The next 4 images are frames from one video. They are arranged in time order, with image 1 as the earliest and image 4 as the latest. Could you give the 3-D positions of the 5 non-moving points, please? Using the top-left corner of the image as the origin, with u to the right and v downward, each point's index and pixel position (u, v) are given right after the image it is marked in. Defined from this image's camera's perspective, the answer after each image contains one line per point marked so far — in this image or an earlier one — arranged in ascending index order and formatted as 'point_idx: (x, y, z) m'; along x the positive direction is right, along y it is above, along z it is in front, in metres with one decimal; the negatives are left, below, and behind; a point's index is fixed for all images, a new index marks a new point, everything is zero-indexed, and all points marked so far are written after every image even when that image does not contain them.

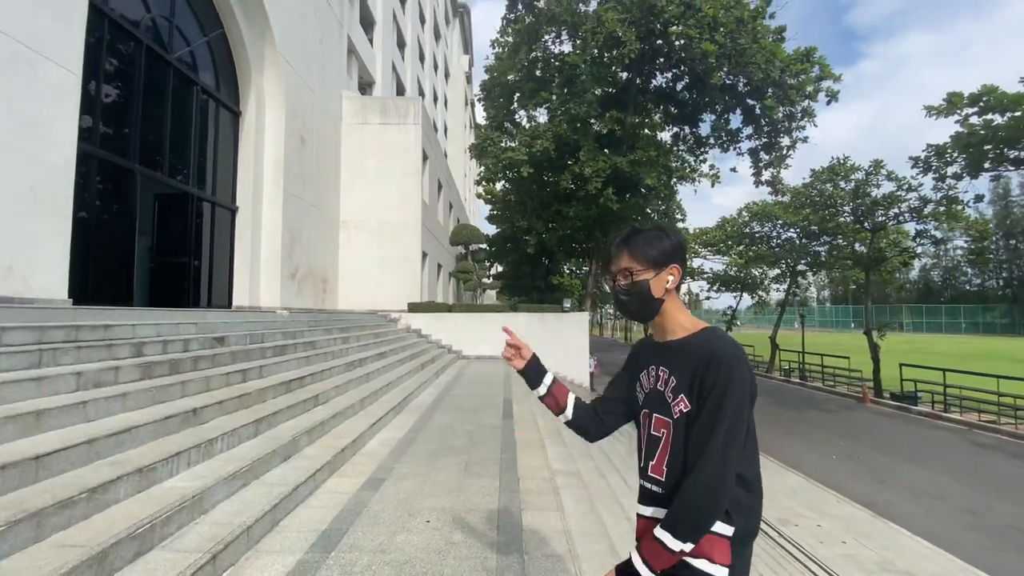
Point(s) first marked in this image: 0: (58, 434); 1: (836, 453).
0: (-2.5, -0.8, +2.7) m
1: (+7.0, -3.5, +10.4) m
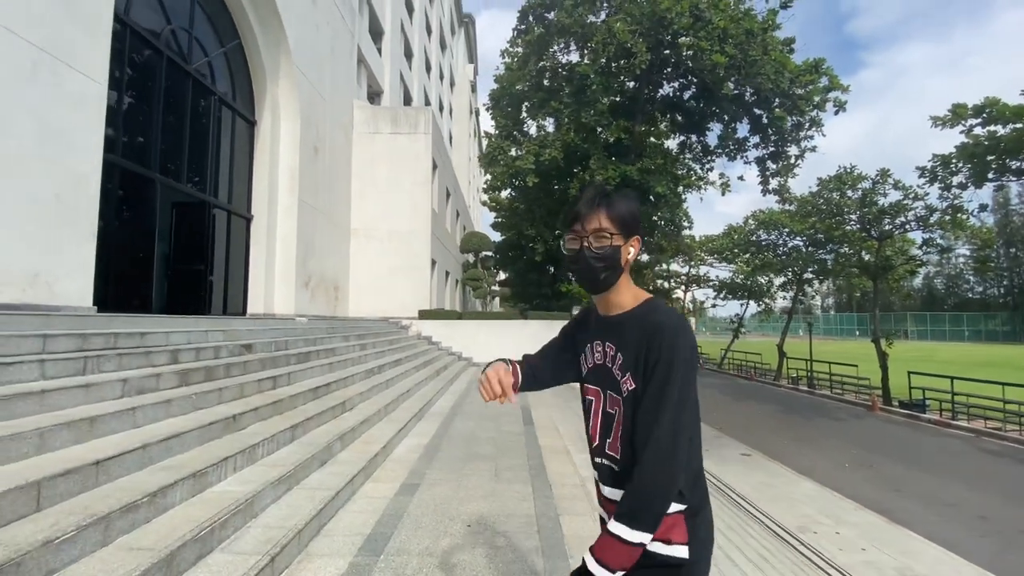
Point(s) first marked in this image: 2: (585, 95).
0: (-2.3, -0.9, +2.8) m
1: (+7.2, -3.7, +10.4) m
2: (+2.2, +5.8, +14.5) m
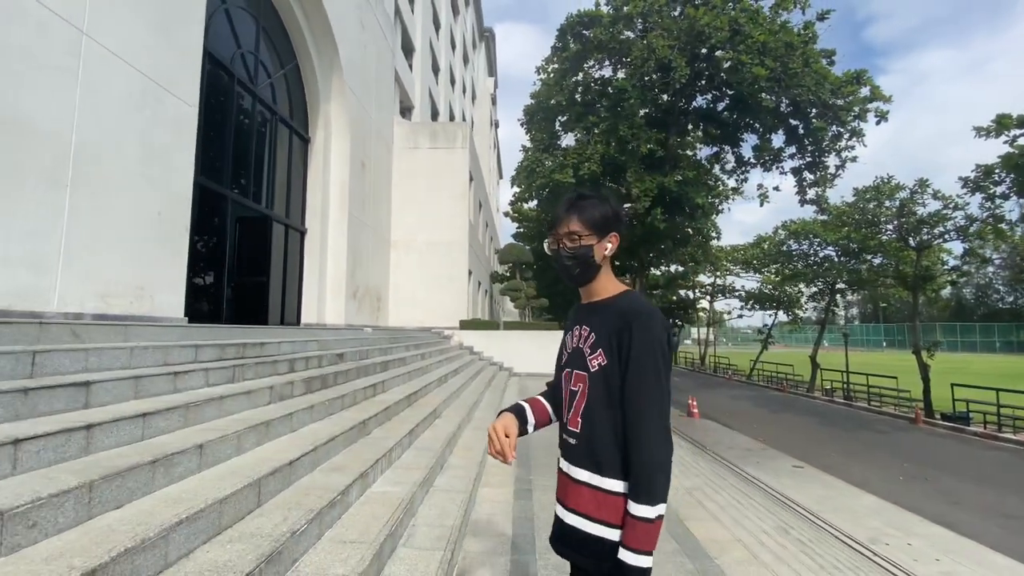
0: (-1.4, -1.0, +3.0) m
1: (+8.3, -3.9, +10.3) m
2: (+3.4, +5.5, +14.7) m
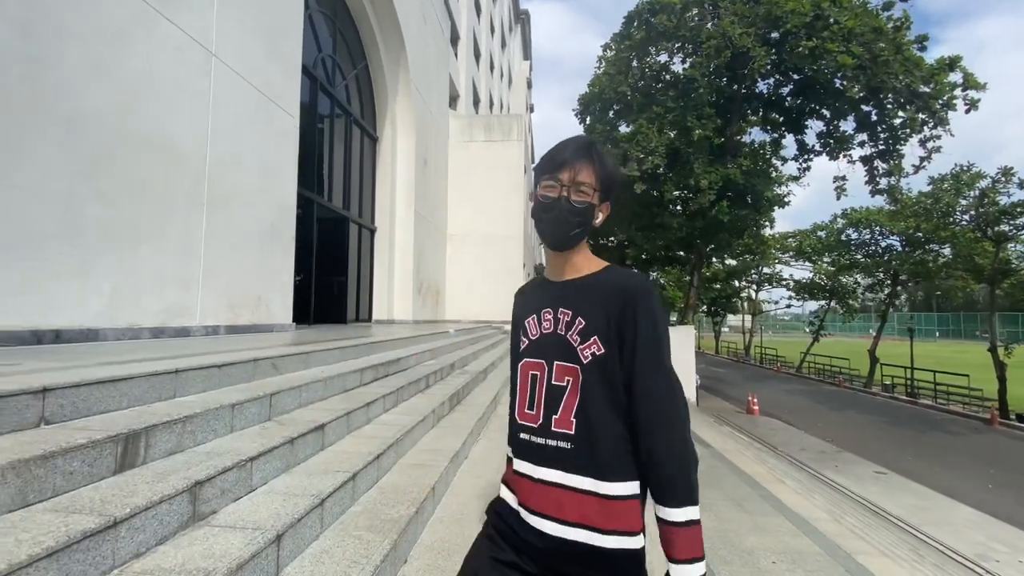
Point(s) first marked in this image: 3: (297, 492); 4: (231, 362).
0: (-0.3, -1.2, +3.1) m
1: (+9.9, -4.0, +9.9) m
2: (+5.2, +5.6, +14.3) m
3: (-0.9, -0.8, +1.9) m
4: (-1.6, -0.4, +2.7) m
